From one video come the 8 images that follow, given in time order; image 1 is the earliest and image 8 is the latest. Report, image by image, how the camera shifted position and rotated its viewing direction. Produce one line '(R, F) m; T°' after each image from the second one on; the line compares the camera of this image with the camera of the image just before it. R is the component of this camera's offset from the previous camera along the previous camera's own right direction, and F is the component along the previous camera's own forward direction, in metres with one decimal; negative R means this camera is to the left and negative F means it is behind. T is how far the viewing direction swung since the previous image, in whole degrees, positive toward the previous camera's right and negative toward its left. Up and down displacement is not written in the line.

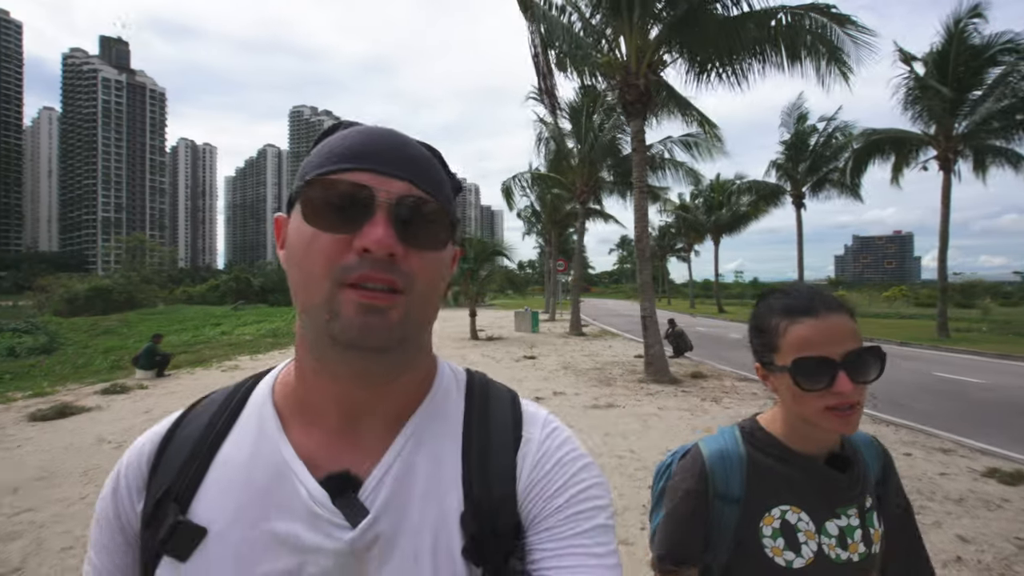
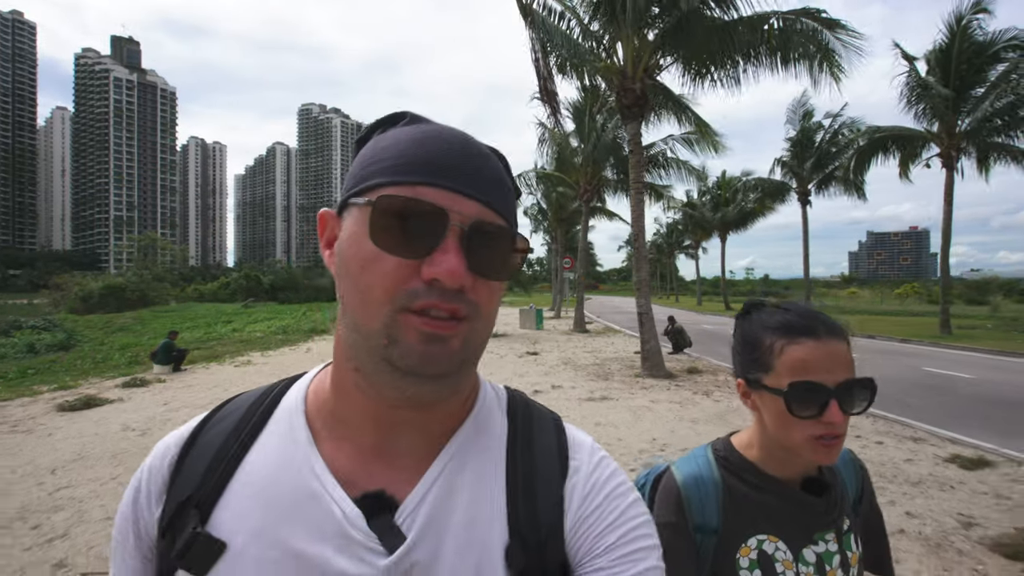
(+0.1, -0.3) m; -1°
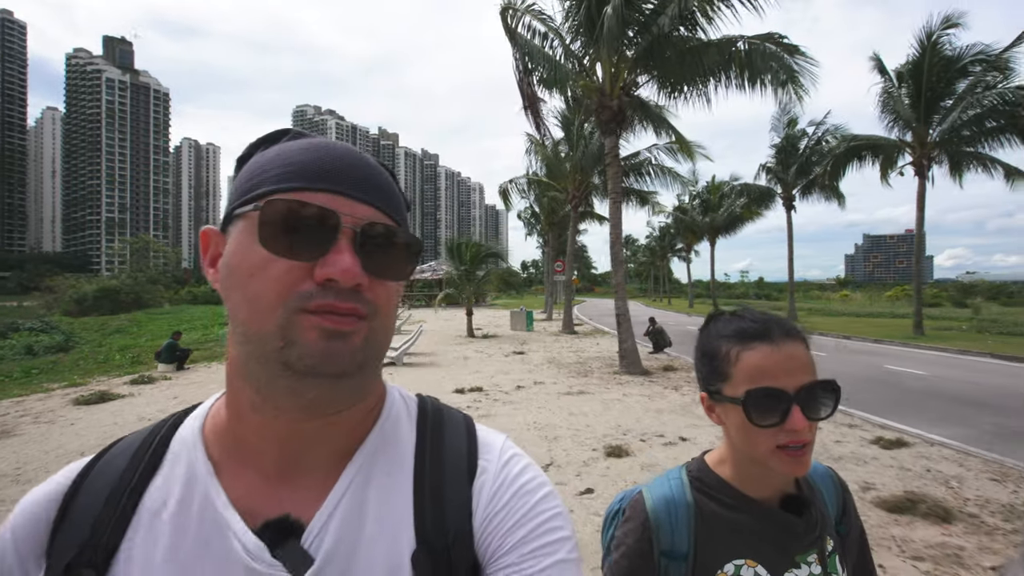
(+0.2, -0.6) m; +1°
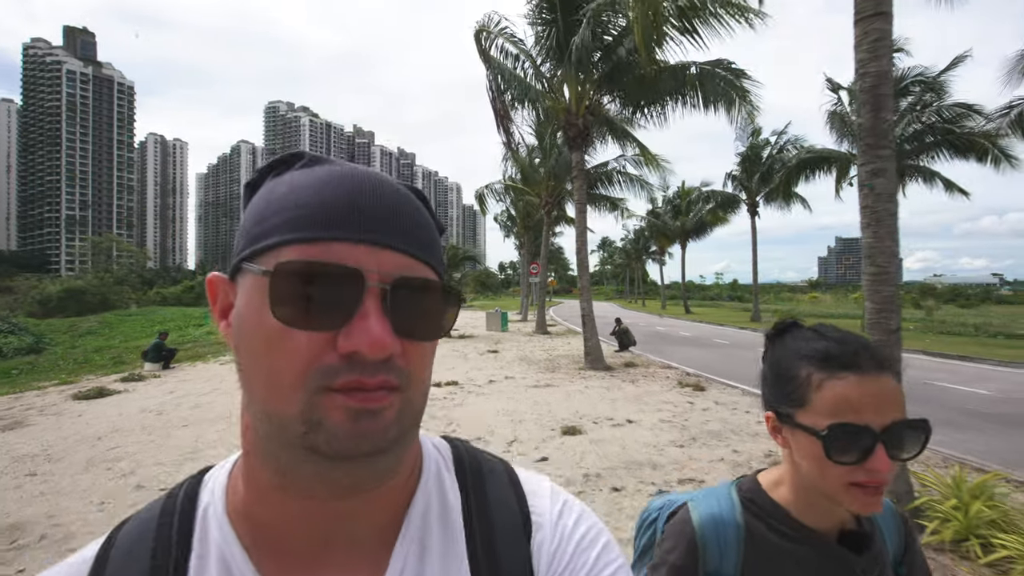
(+0.1, -0.8) m; +3°
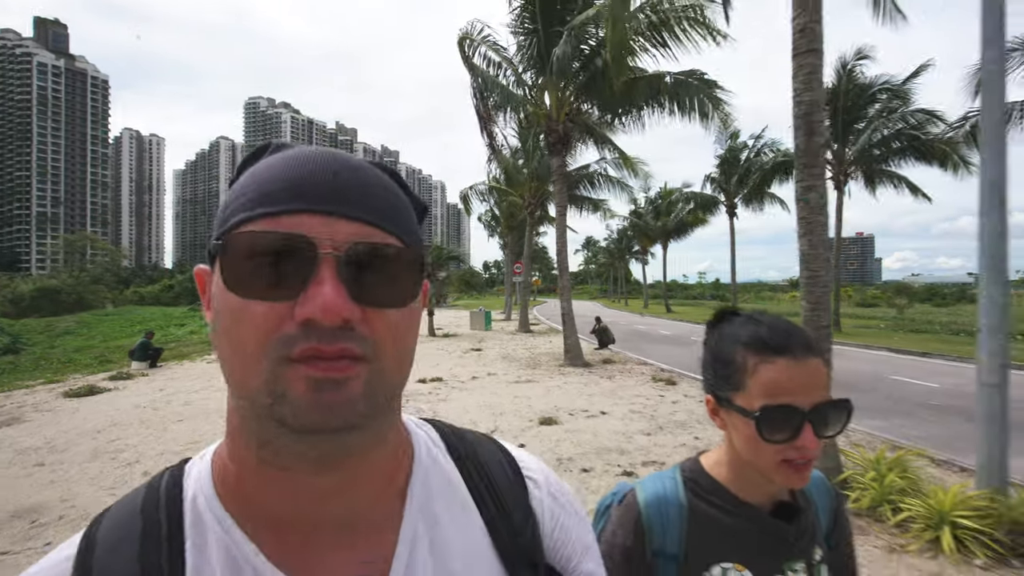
(0.0, -0.4) m; +2°
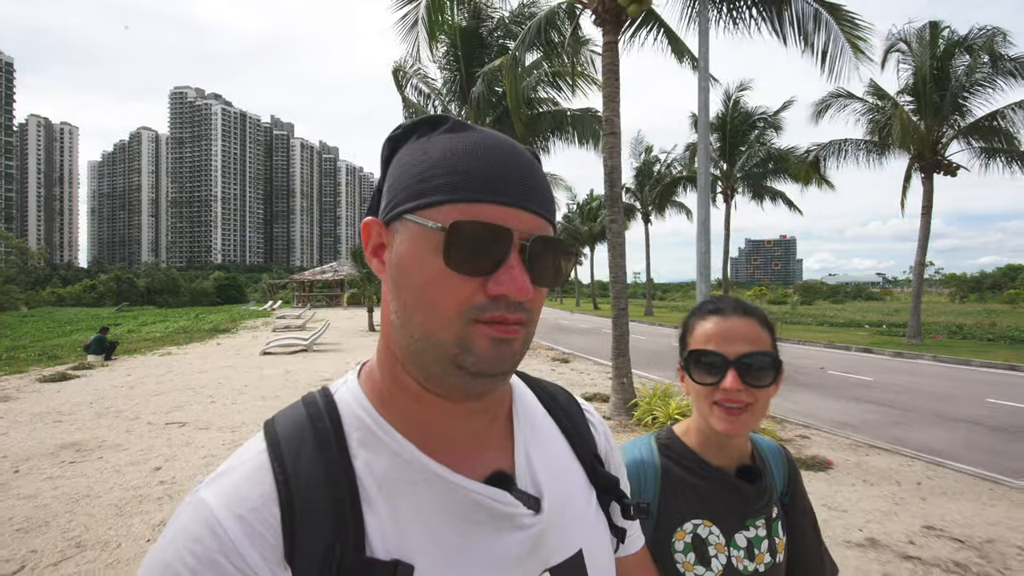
(+0.4, -2.0) m; +6°
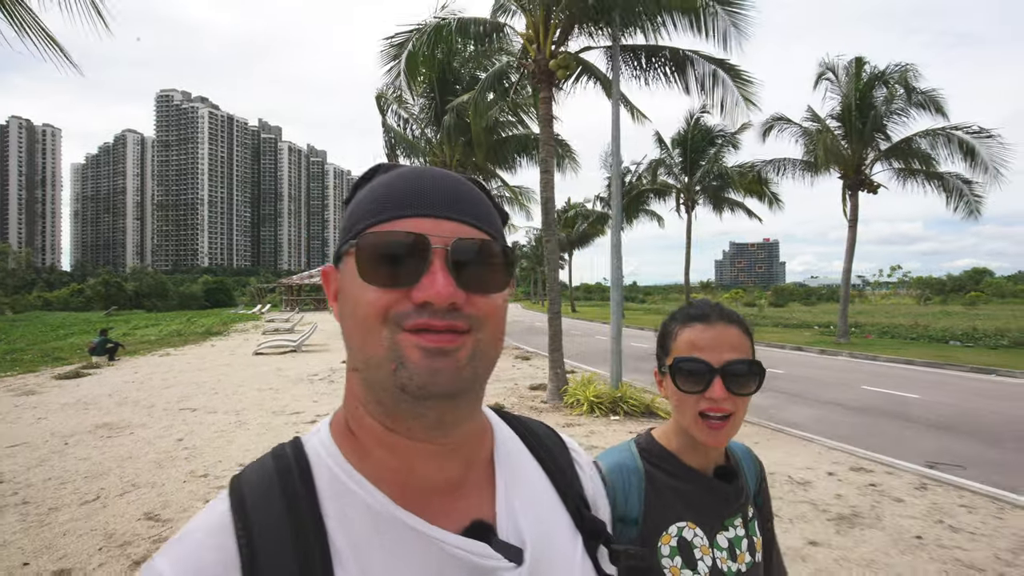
(+0.5, -1.3) m; +1°
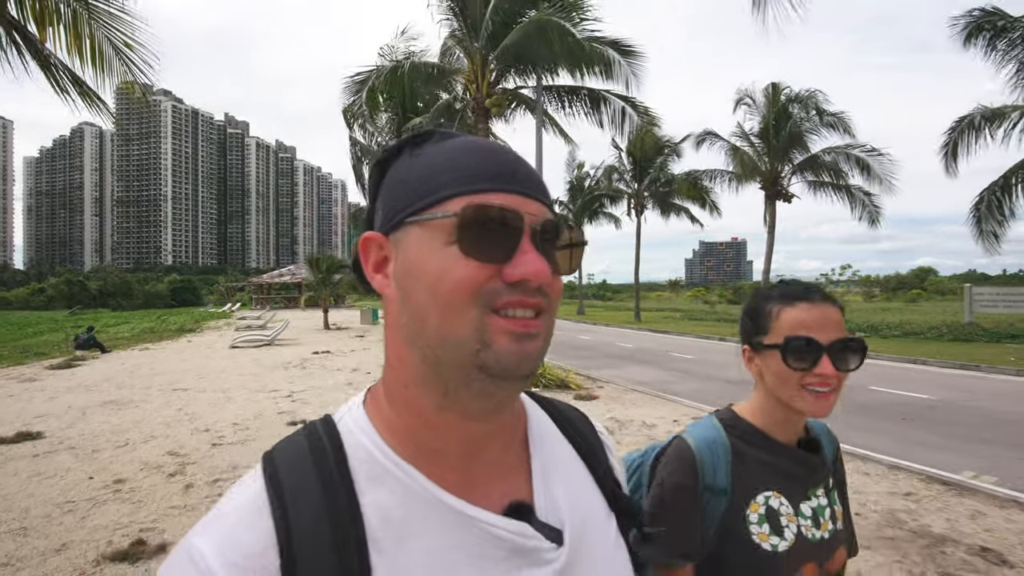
(+0.5, -1.6) m; +3°
